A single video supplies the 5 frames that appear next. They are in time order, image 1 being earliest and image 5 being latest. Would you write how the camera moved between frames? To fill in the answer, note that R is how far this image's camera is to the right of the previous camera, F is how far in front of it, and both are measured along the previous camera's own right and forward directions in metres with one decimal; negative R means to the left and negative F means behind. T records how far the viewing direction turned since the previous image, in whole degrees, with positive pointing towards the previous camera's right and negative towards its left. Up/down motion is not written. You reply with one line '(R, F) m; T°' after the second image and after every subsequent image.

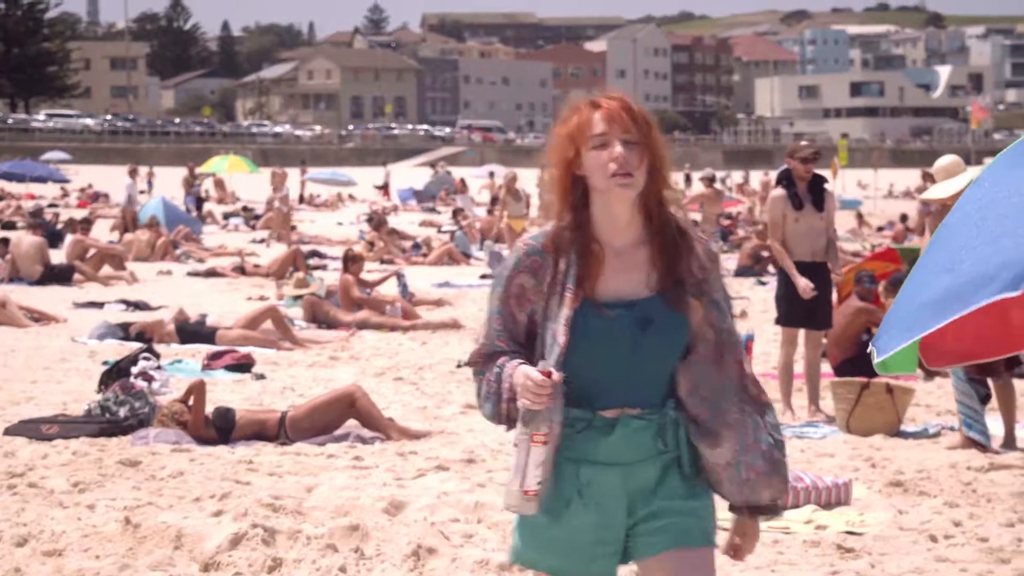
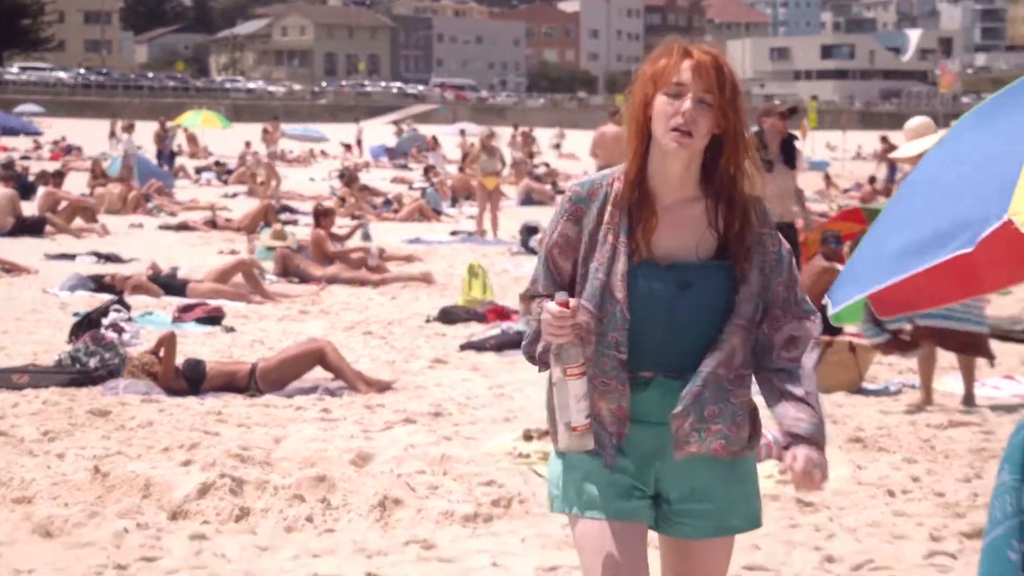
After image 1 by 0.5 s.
(0.0, 0.0) m; +1°
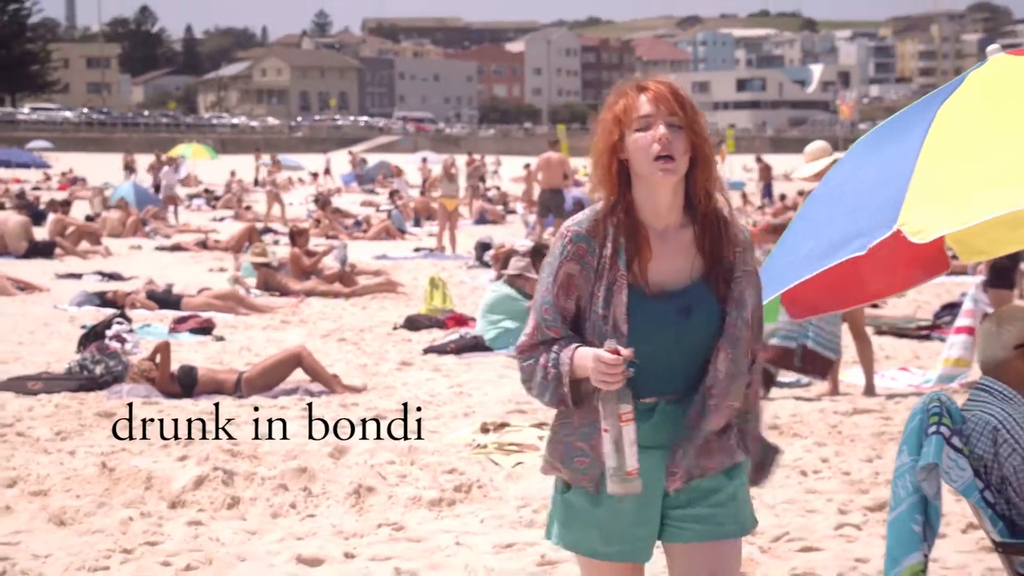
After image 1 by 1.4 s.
(+0.1, -0.4) m; 0°
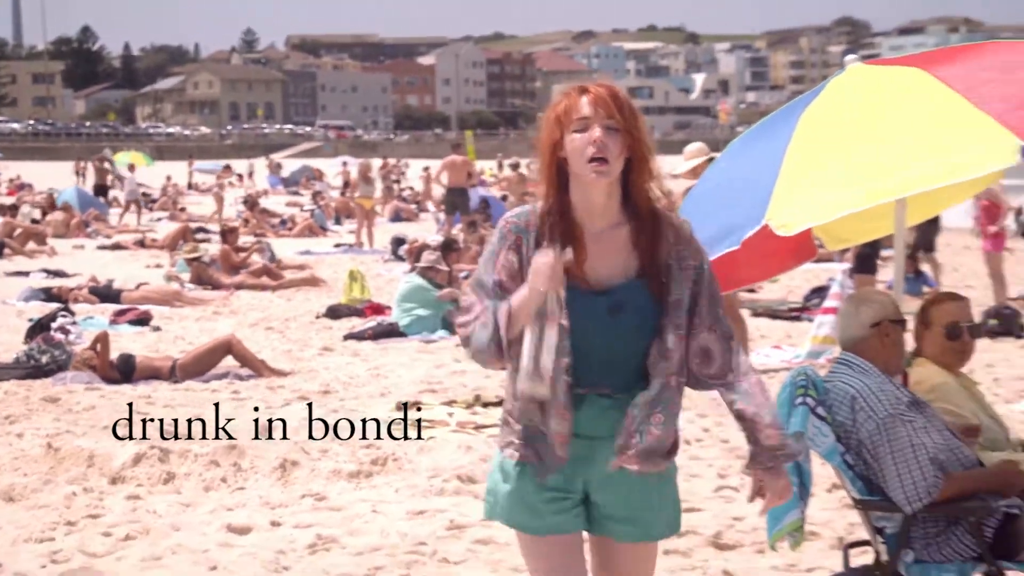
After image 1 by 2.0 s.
(+0.1, -0.4) m; +1°
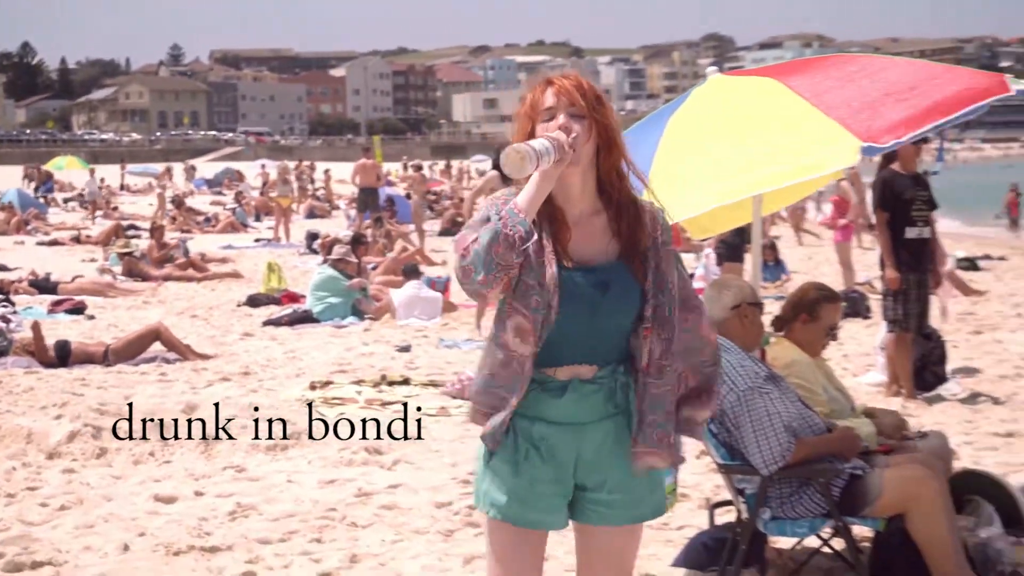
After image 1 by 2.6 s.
(+0.2, -0.4) m; +2°
